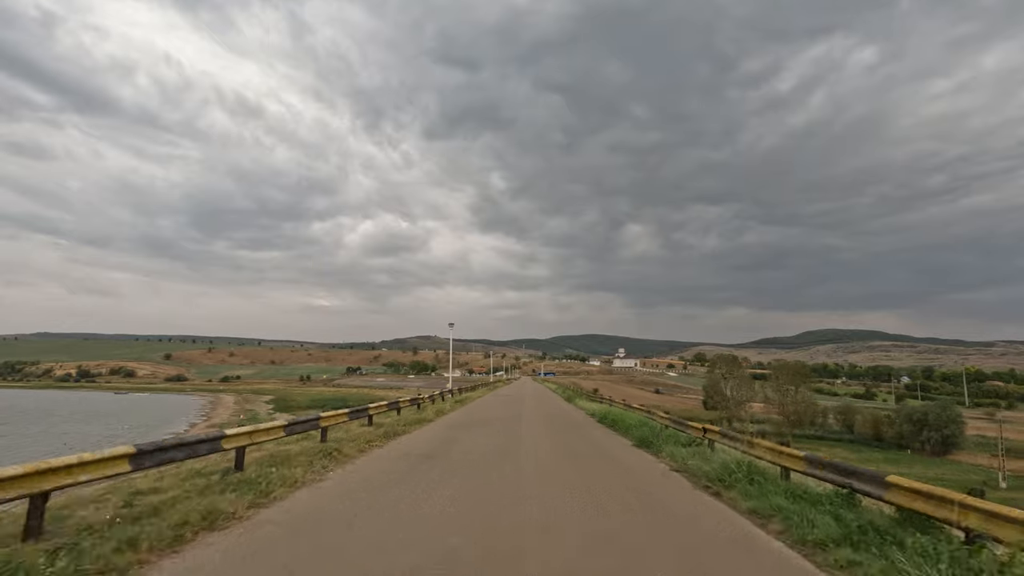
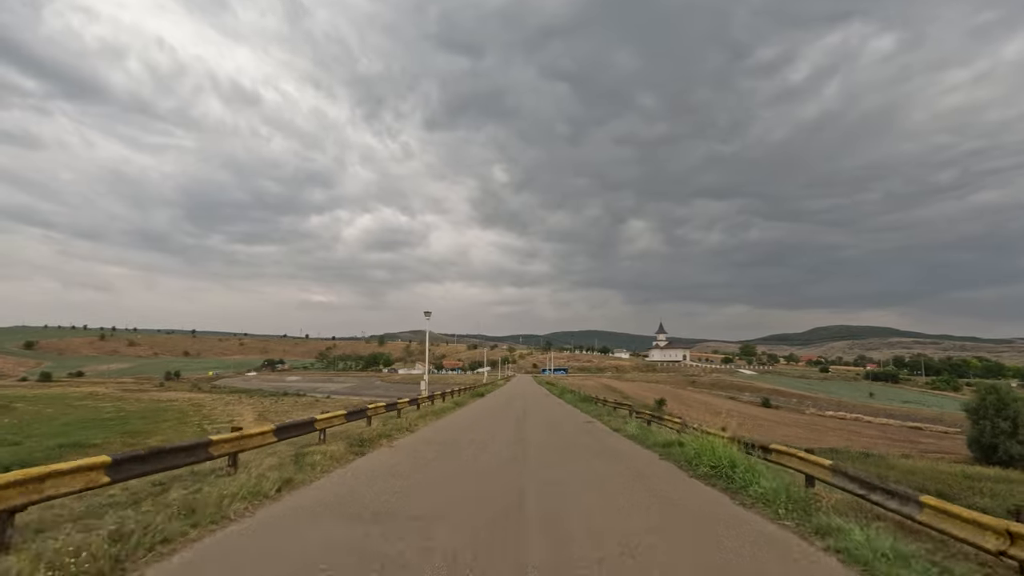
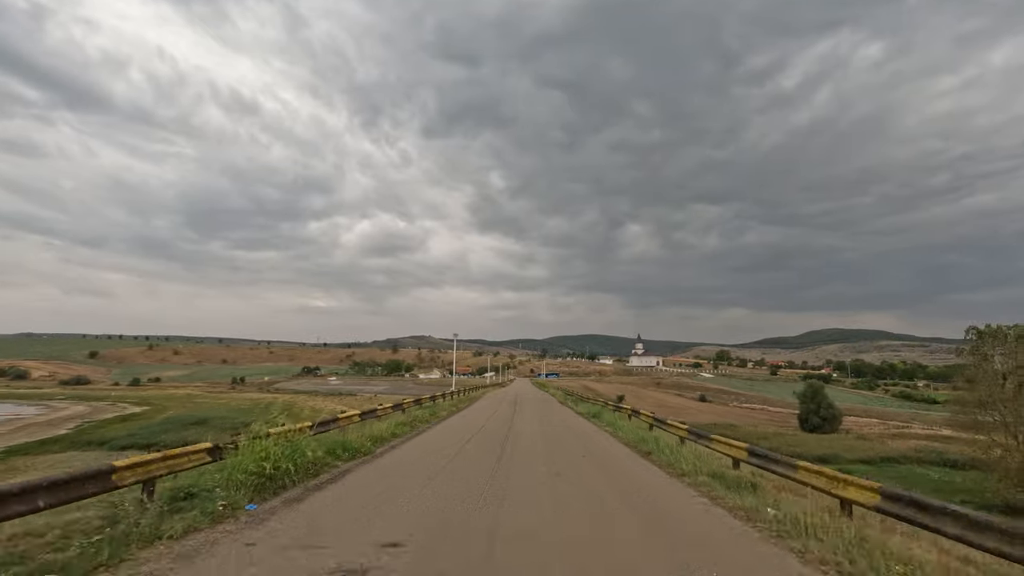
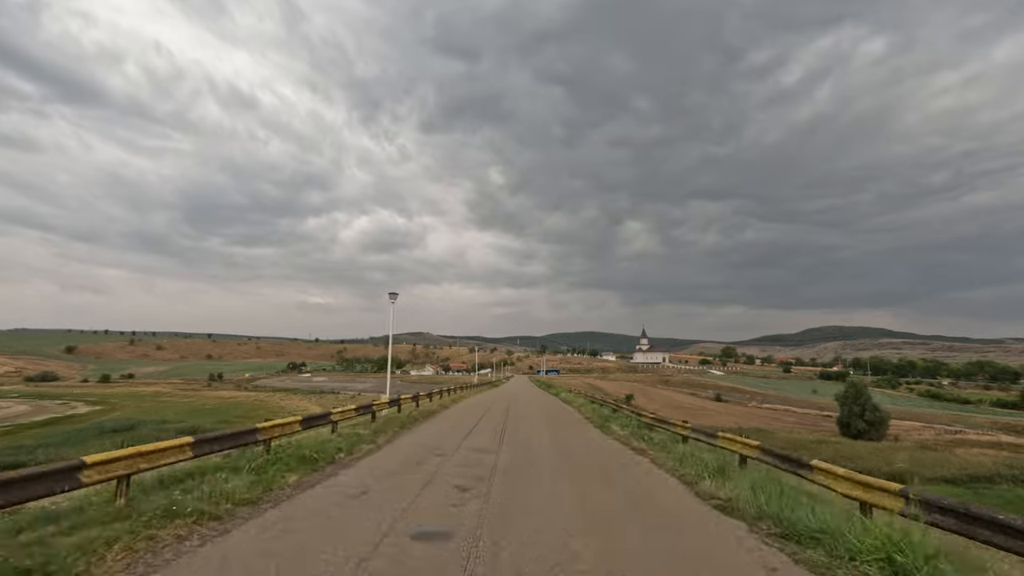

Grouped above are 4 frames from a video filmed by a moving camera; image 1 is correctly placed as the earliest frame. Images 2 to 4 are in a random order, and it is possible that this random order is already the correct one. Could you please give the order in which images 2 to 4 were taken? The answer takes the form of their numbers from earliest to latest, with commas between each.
3, 4, 2
